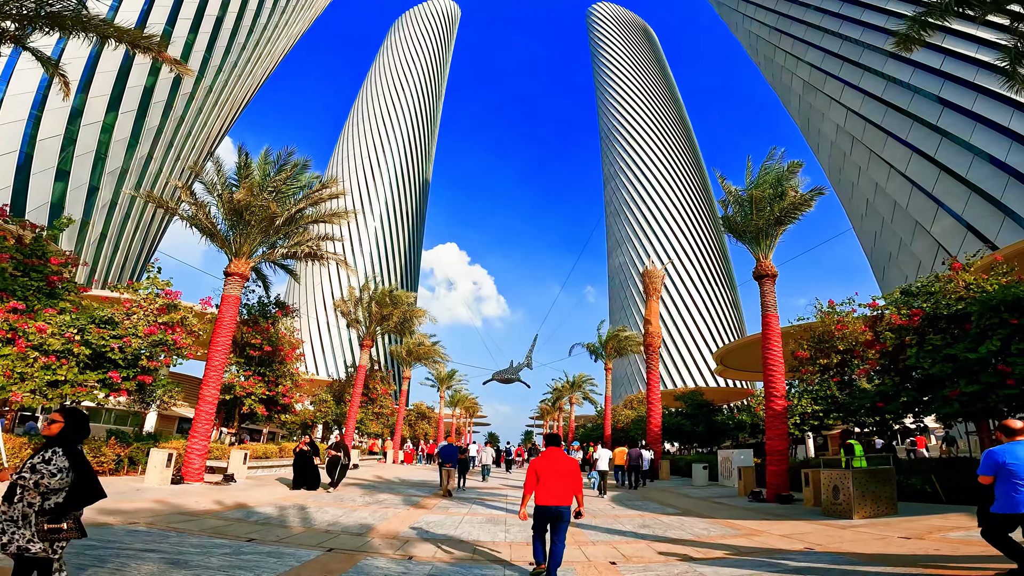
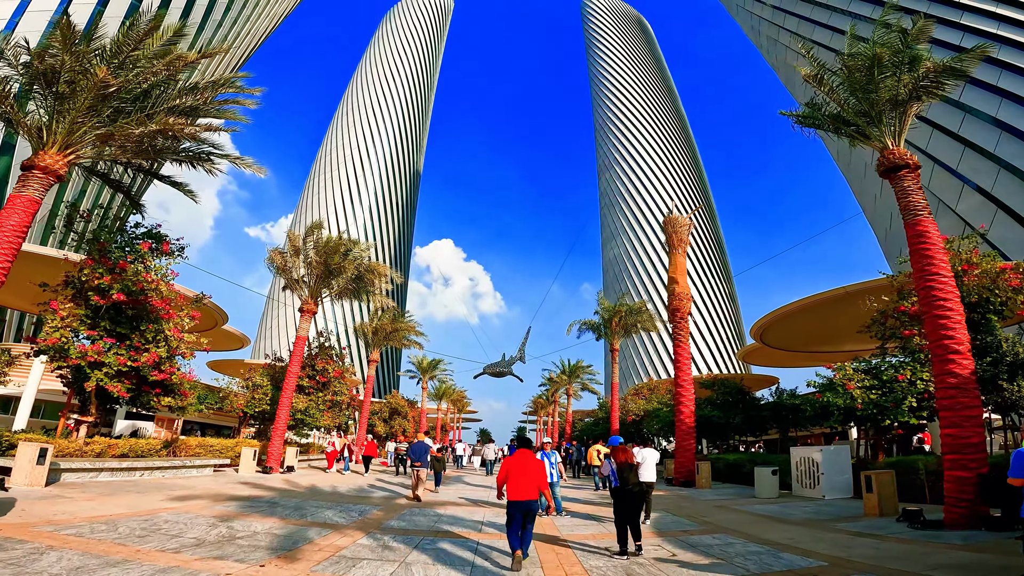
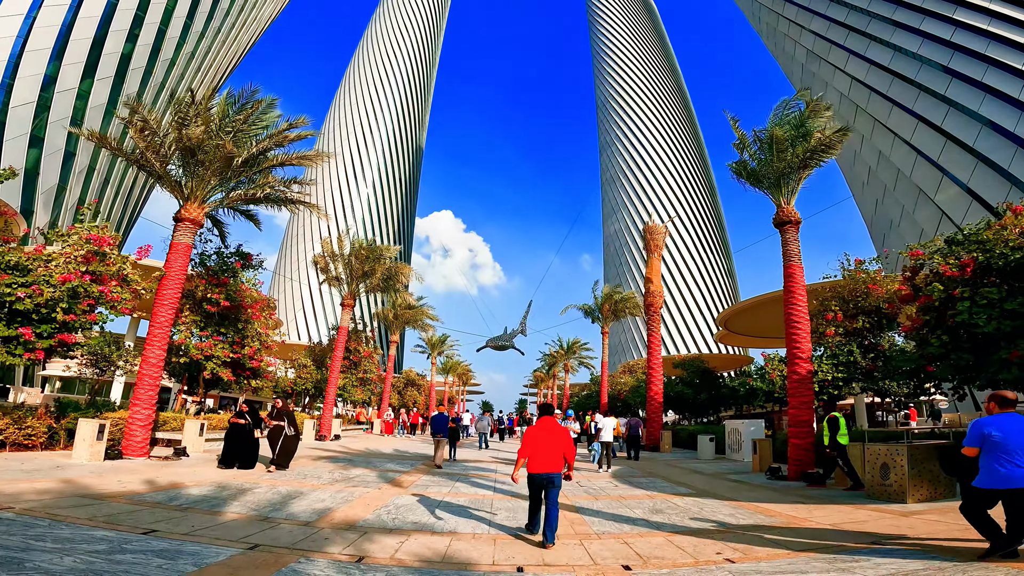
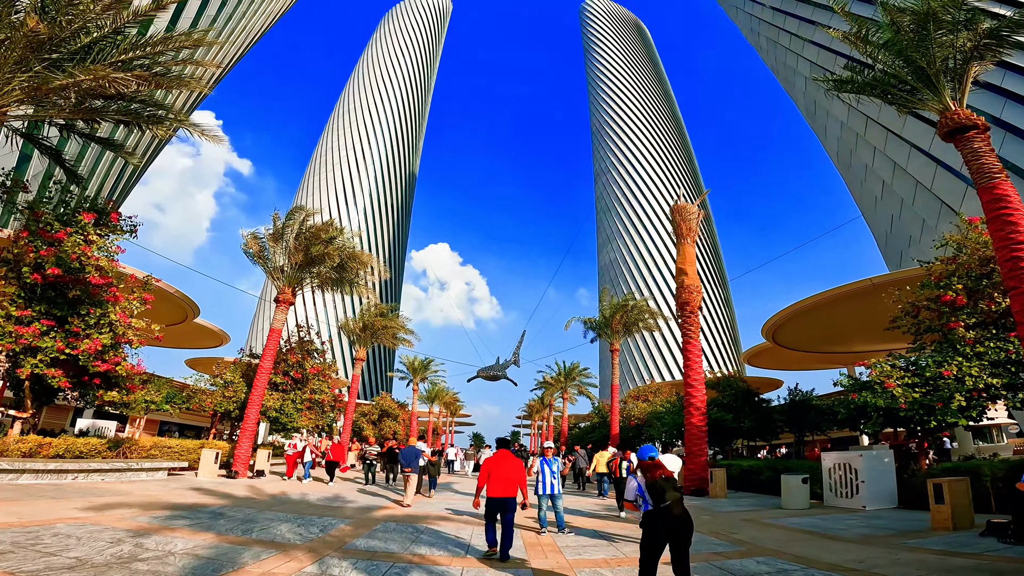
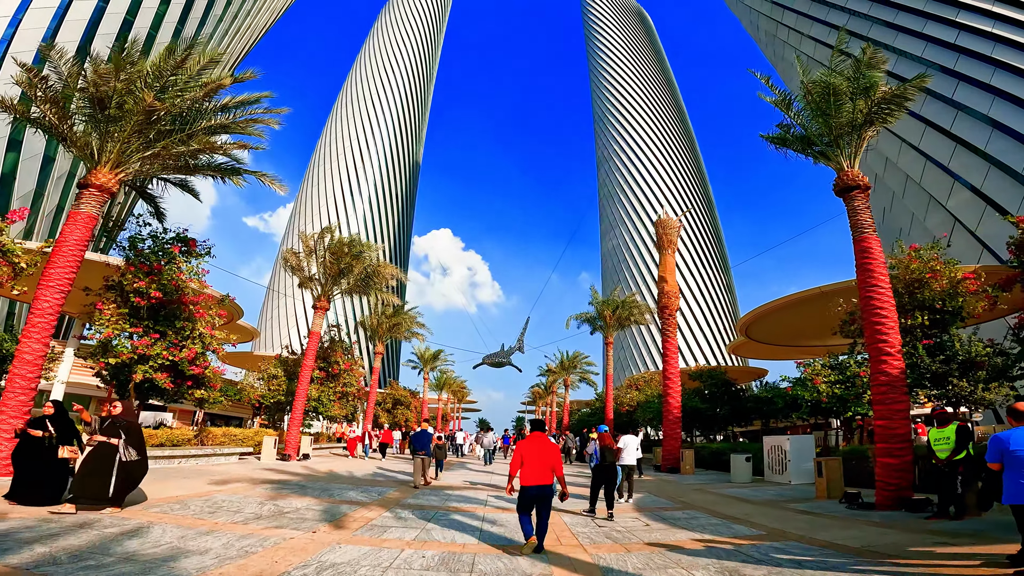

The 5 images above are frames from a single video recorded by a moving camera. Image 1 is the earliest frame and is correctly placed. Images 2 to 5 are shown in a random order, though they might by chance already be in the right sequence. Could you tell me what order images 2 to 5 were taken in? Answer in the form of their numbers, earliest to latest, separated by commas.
3, 5, 2, 4
